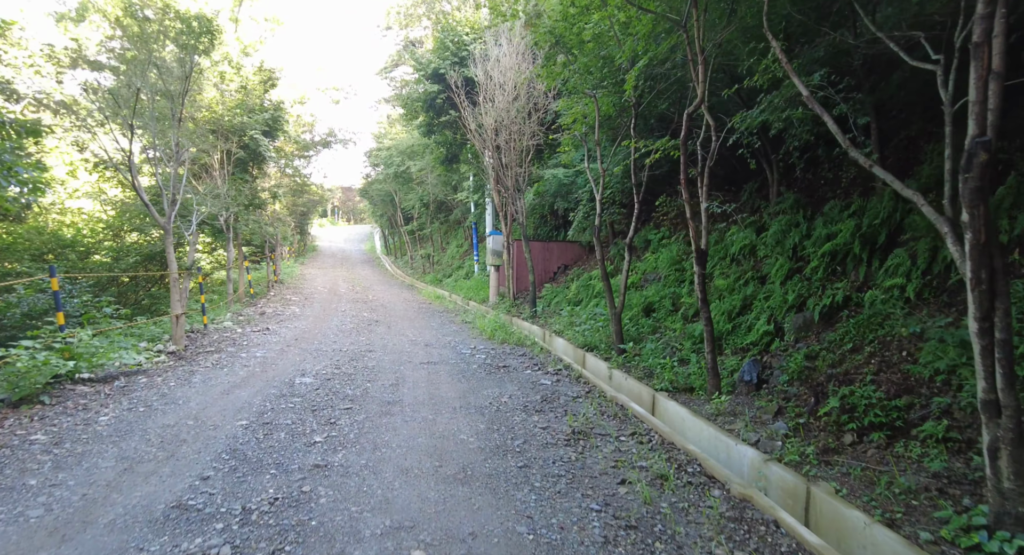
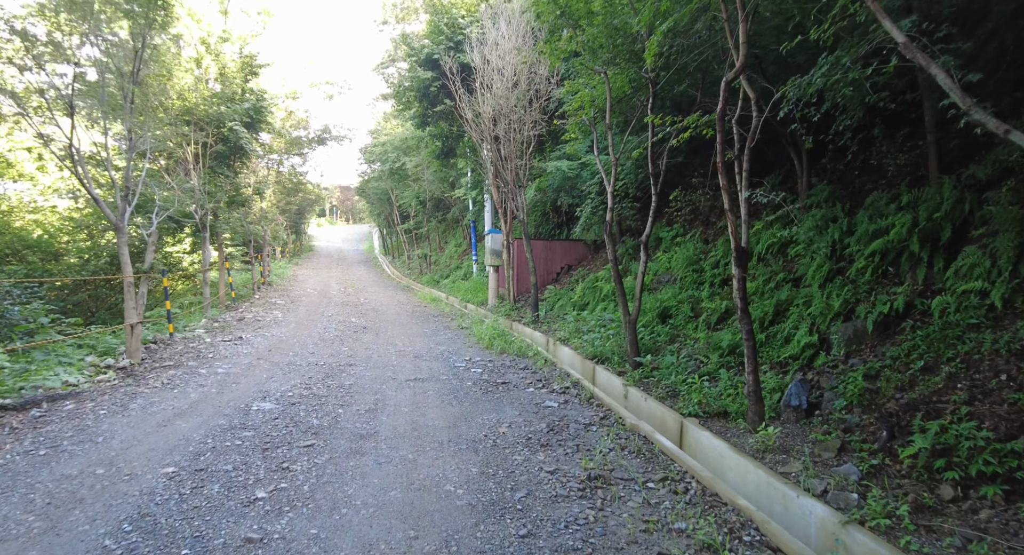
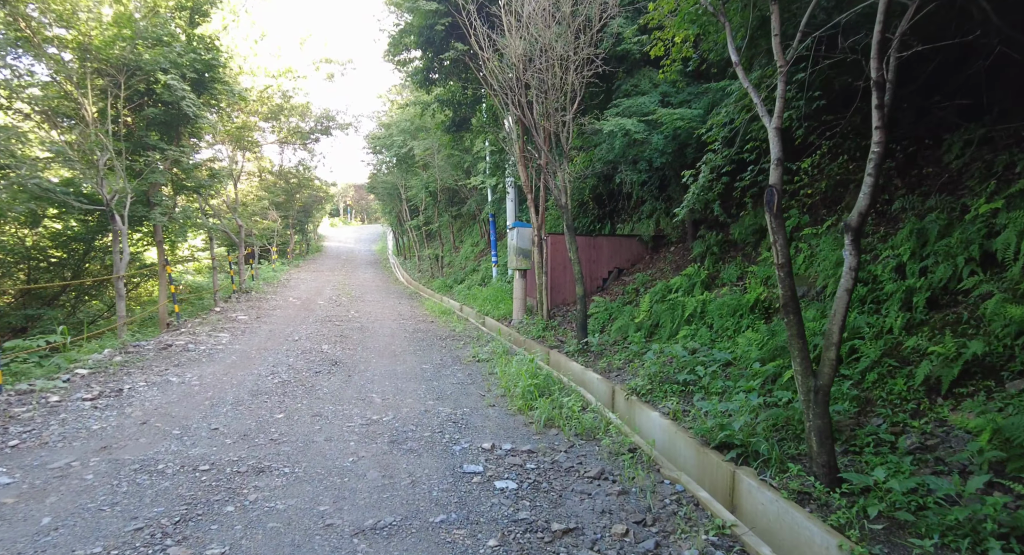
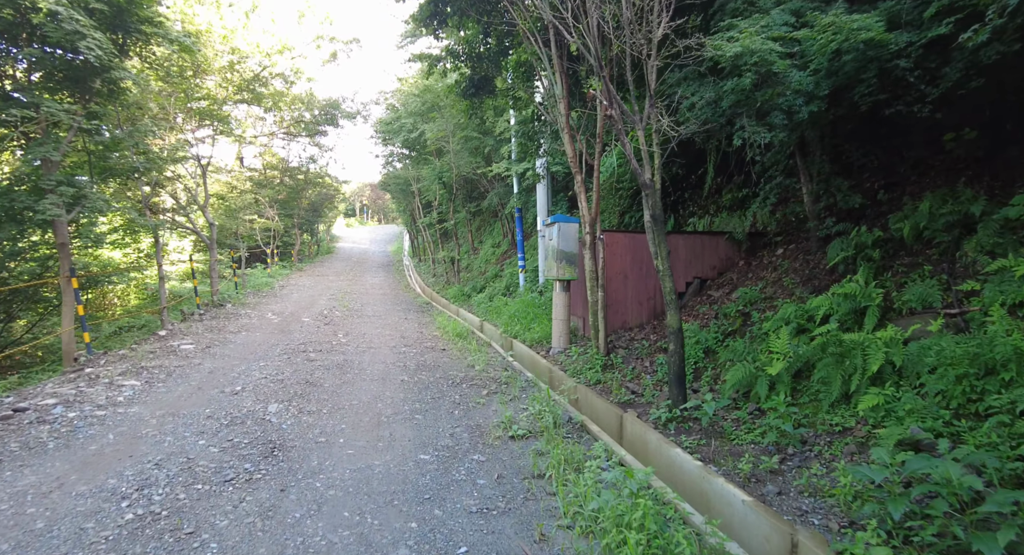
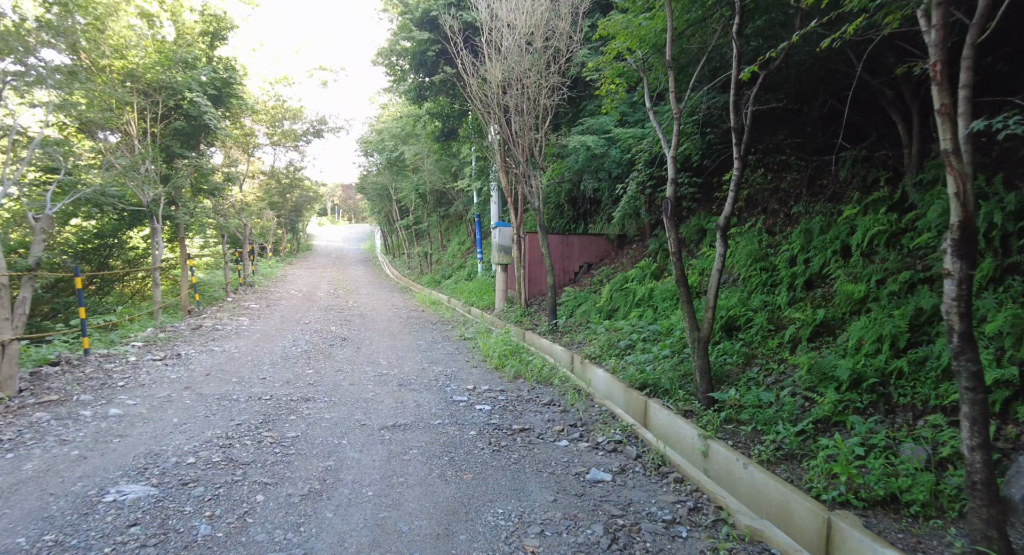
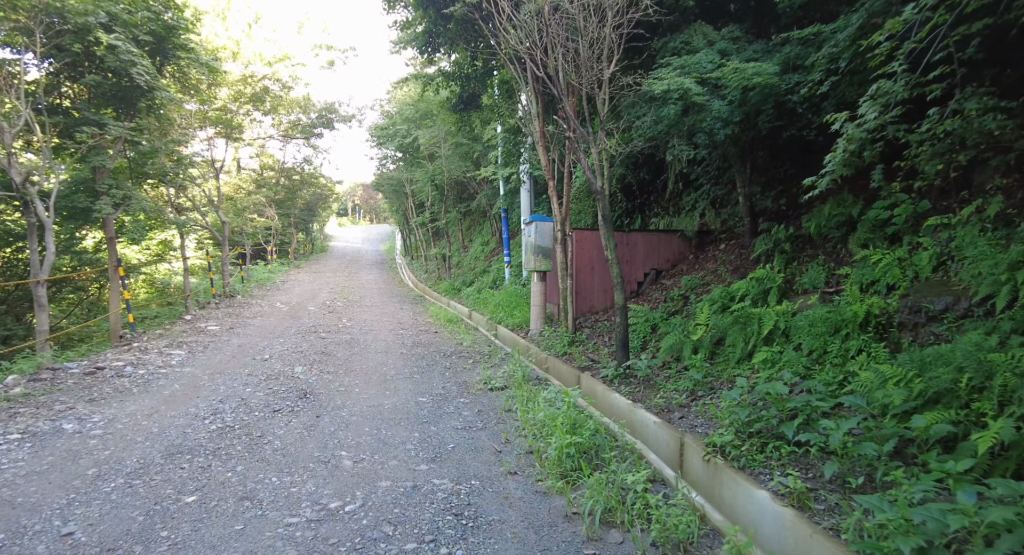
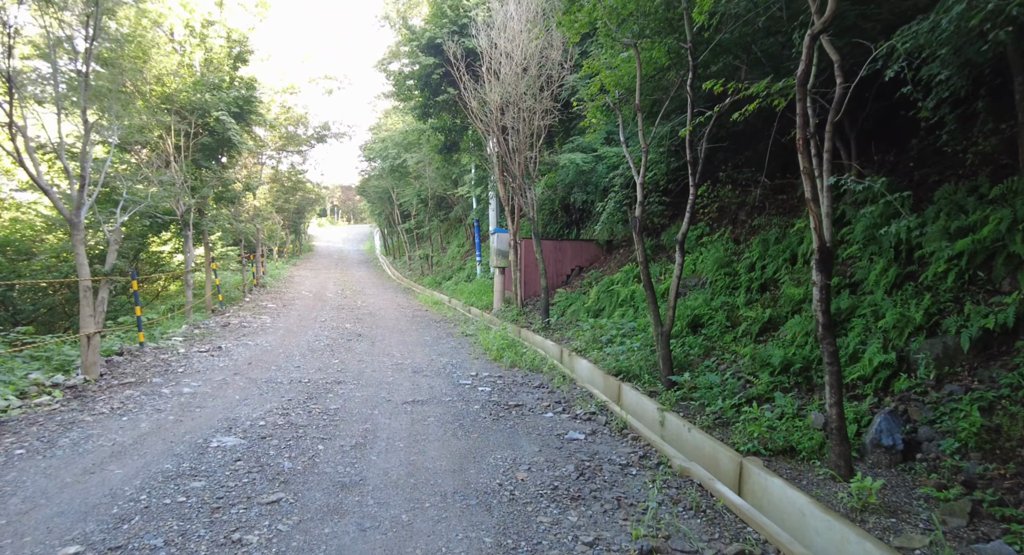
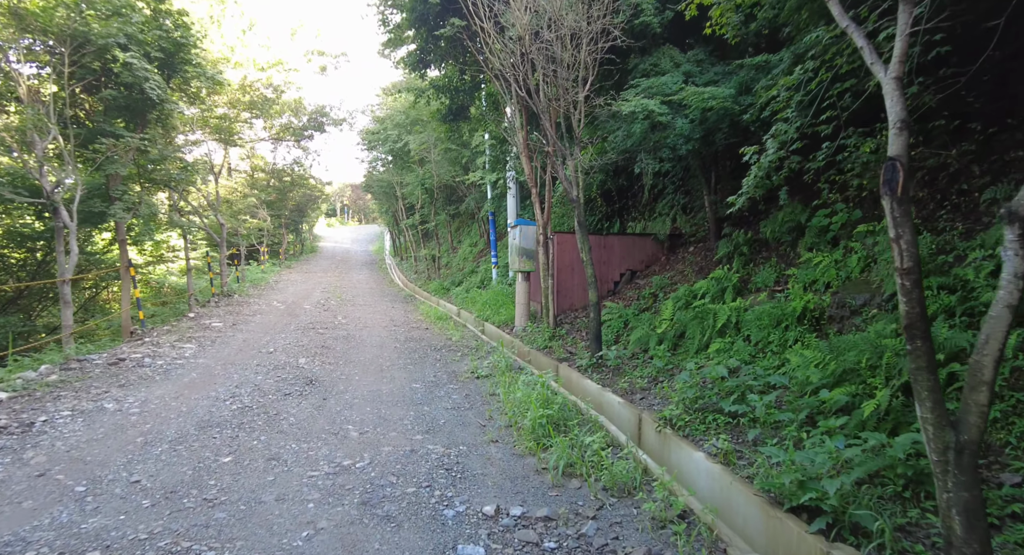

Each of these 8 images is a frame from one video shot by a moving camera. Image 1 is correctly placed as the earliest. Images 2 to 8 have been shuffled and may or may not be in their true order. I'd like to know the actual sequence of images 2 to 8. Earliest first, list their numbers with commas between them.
2, 7, 5, 3, 8, 6, 4
